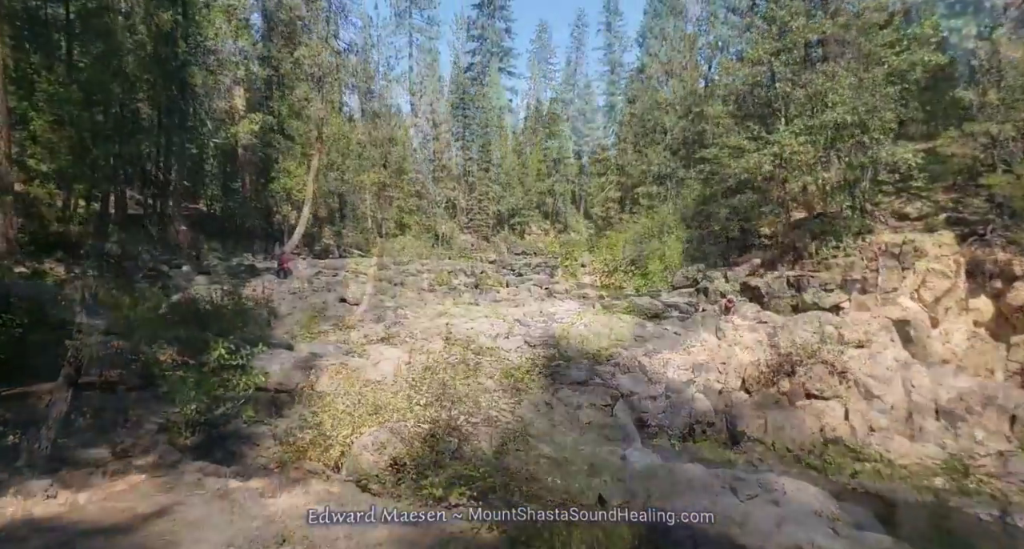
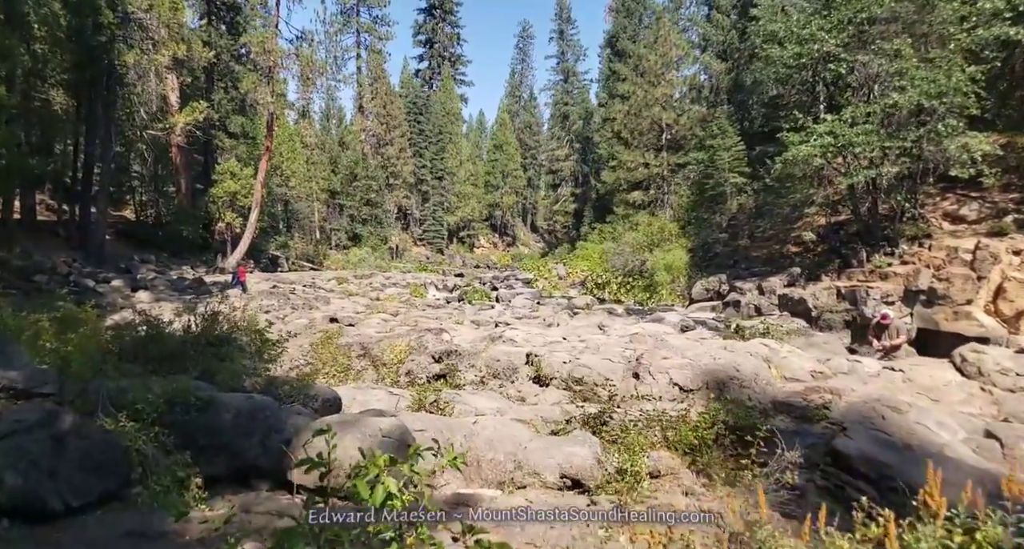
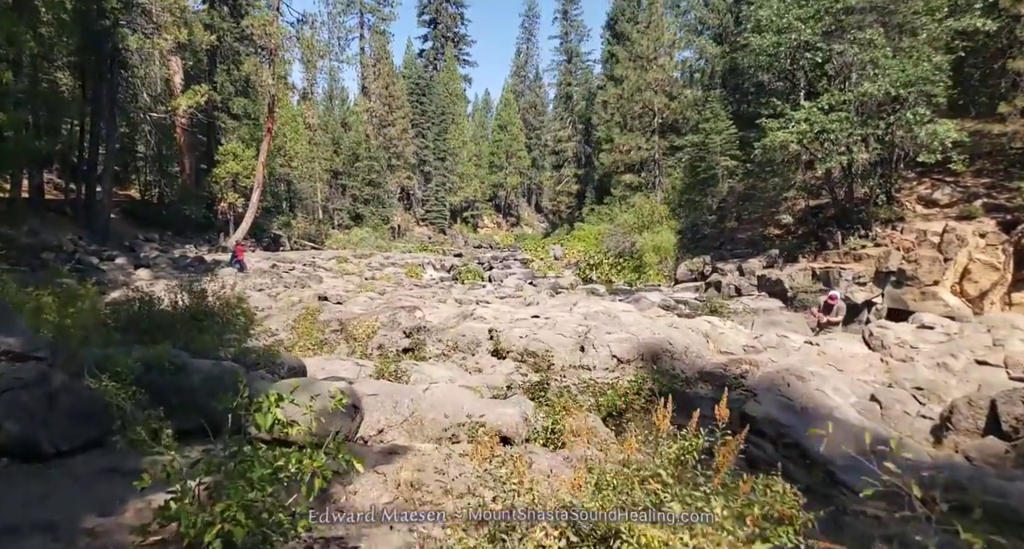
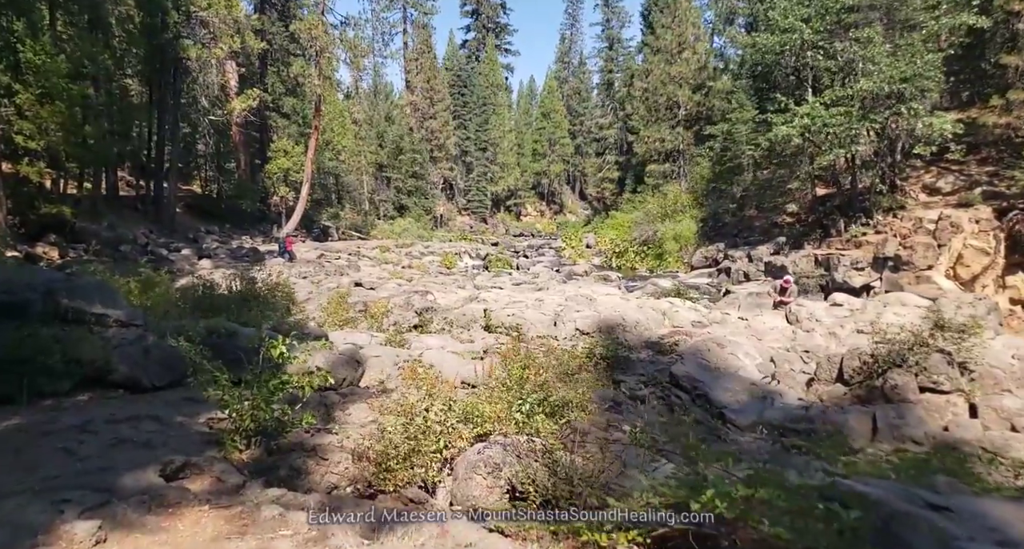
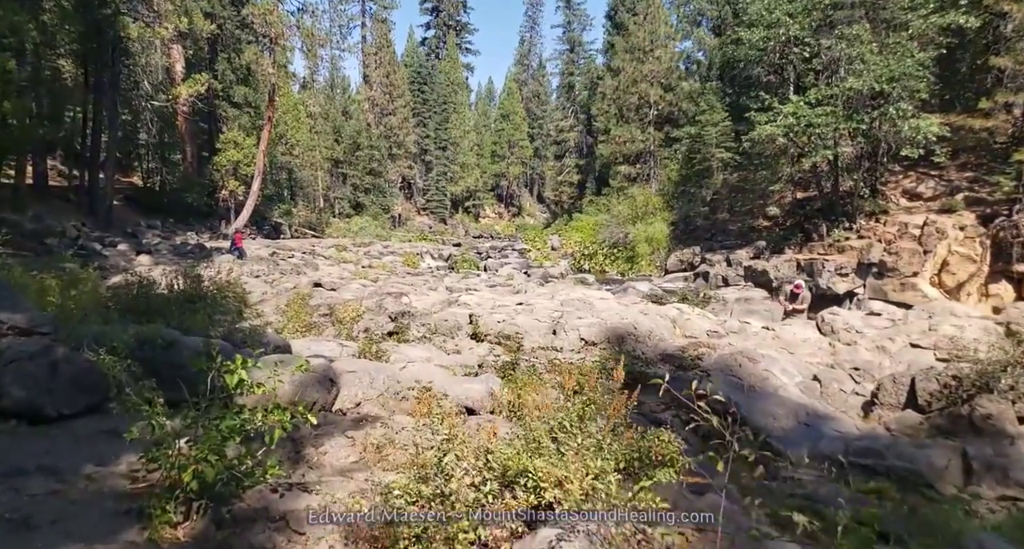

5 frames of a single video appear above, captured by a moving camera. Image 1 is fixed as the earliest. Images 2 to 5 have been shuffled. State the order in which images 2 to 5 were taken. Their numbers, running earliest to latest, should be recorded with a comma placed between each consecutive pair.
4, 5, 3, 2
